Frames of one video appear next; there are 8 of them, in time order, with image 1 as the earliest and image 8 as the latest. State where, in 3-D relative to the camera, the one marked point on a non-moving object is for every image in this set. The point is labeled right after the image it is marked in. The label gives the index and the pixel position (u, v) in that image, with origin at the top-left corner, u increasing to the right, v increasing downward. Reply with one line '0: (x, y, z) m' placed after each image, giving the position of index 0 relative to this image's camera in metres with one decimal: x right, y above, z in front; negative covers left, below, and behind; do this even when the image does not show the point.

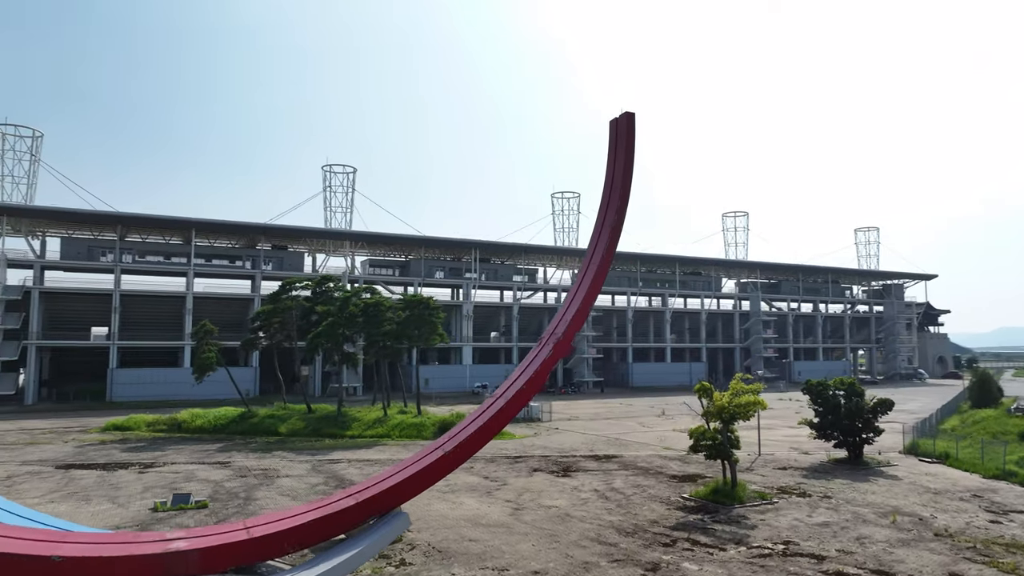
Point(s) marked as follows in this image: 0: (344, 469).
0: (-4.0, -4.3, +16.8) m
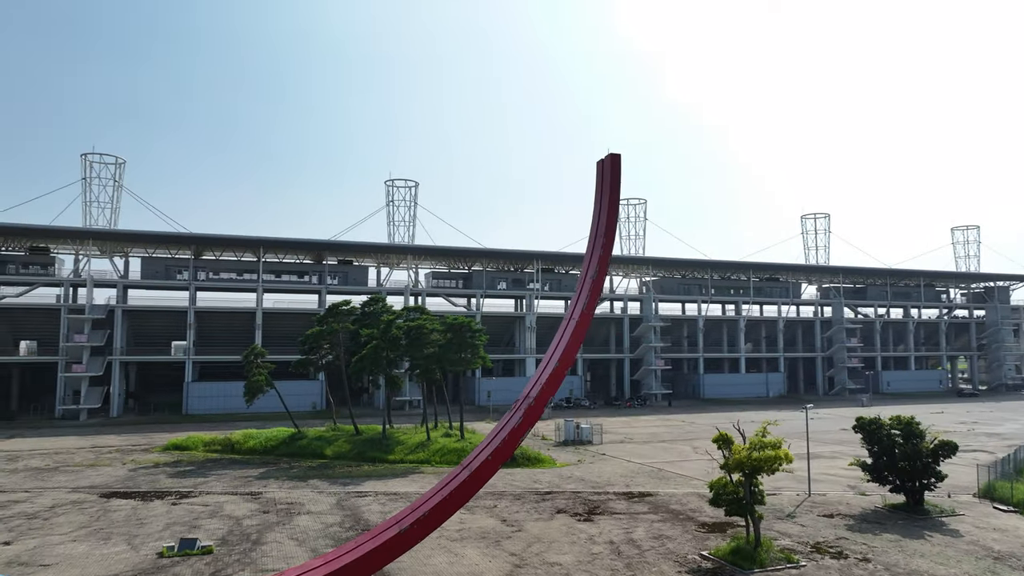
0: (-3.4, -5.1, +16.6) m
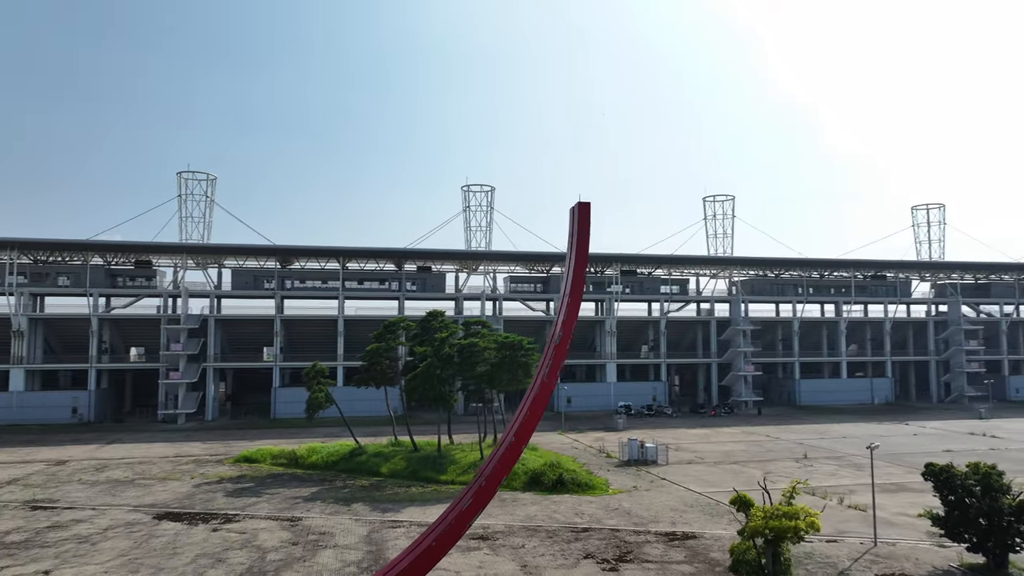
0: (-2.8, -5.9, +16.4) m
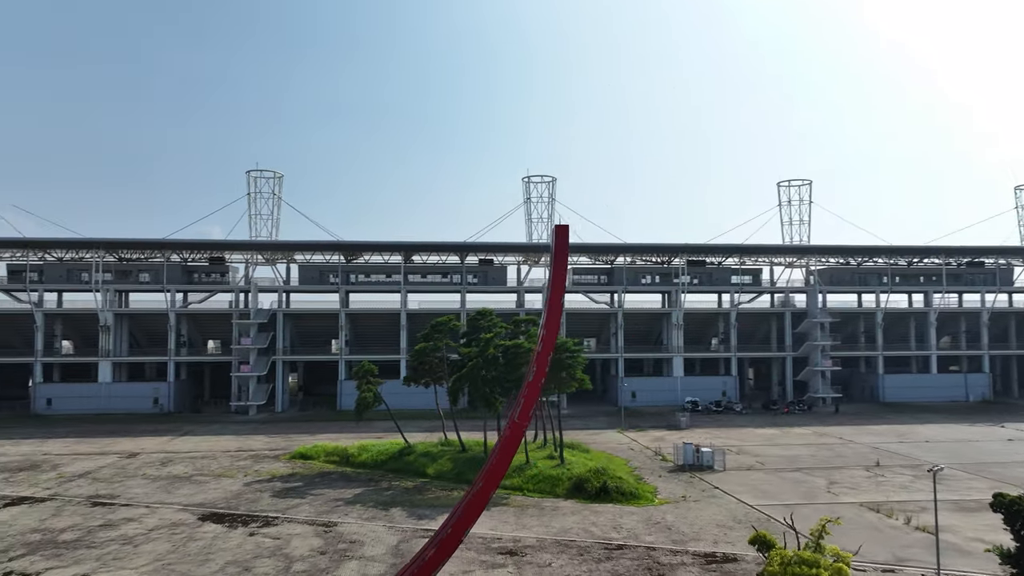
0: (-2.1, -6.0, +16.2) m
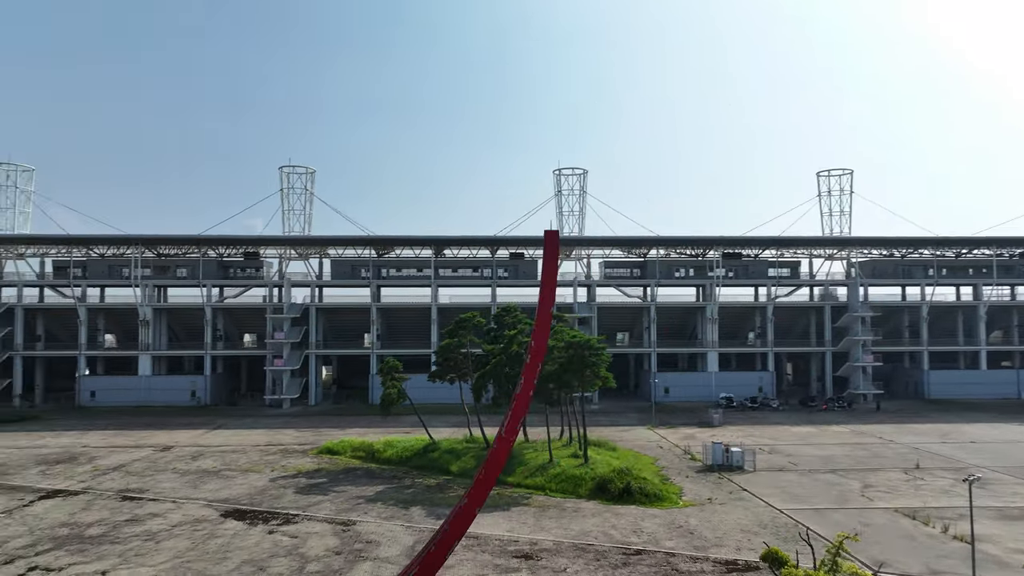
0: (-1.8, -6.0, +16.0) m
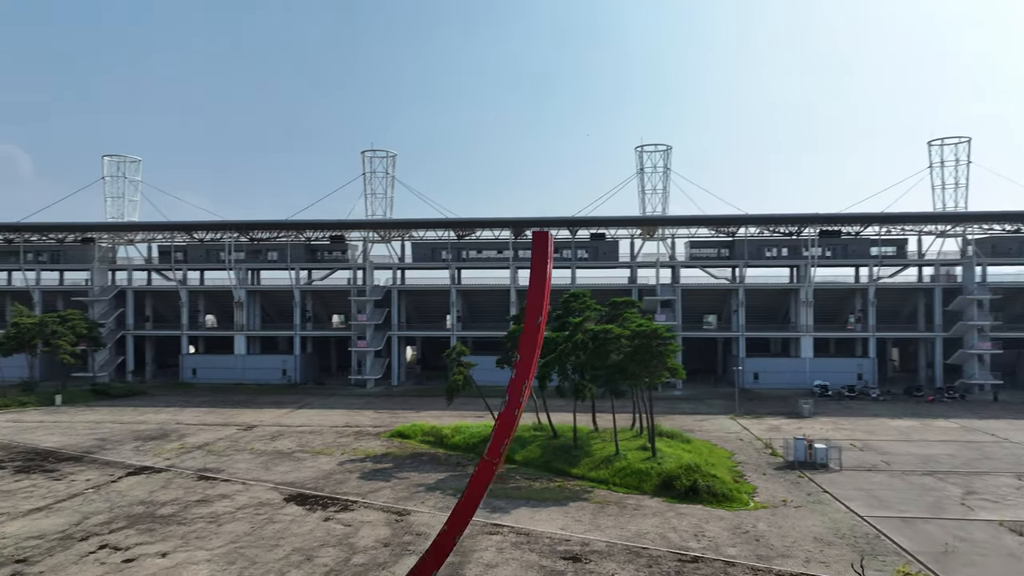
0: (-0.7, -5.8, +15.7) m
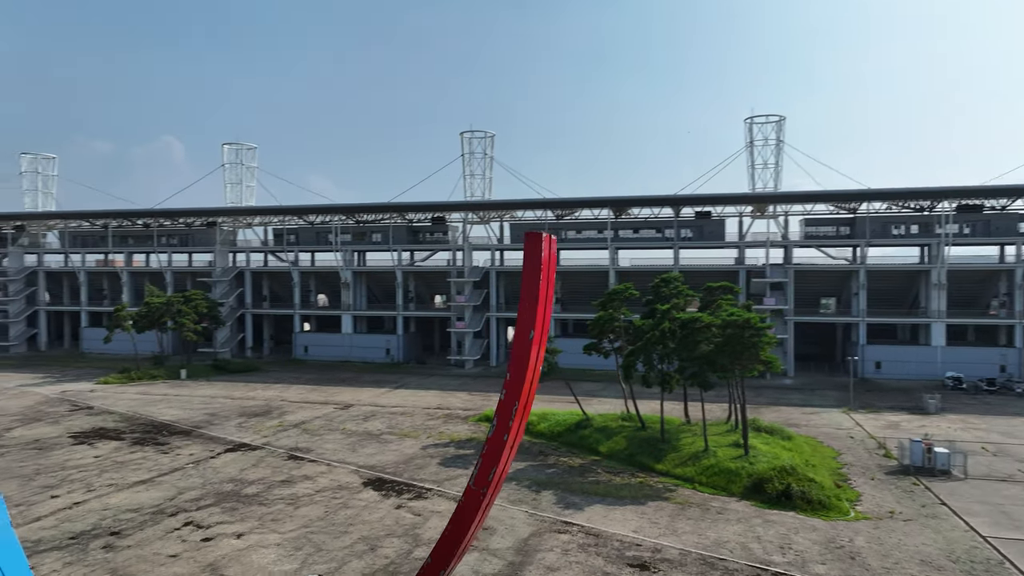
0: (+0.7, -5.6, +15.1) m
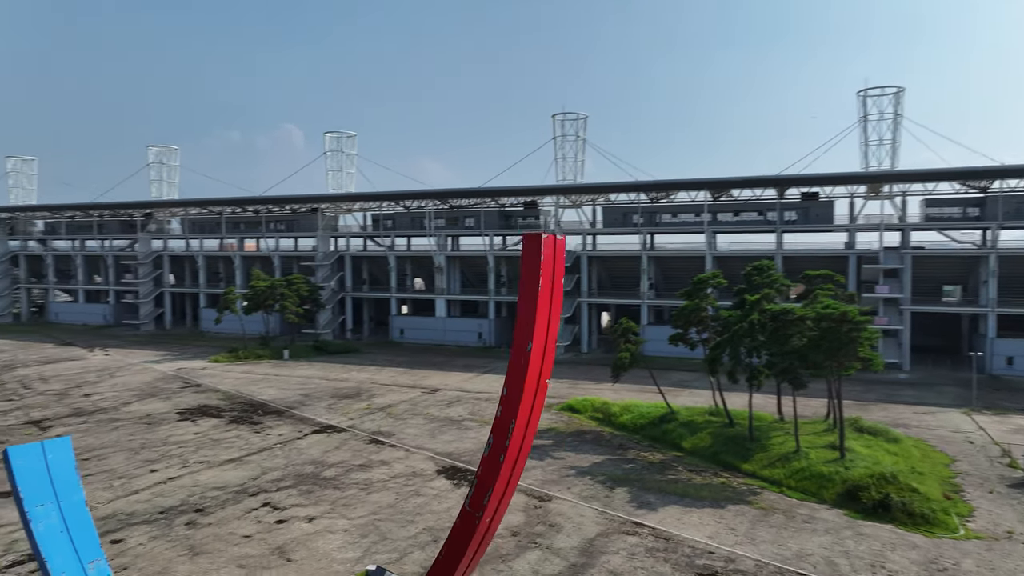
0: (+2.0, -5.4, +14.5) m
